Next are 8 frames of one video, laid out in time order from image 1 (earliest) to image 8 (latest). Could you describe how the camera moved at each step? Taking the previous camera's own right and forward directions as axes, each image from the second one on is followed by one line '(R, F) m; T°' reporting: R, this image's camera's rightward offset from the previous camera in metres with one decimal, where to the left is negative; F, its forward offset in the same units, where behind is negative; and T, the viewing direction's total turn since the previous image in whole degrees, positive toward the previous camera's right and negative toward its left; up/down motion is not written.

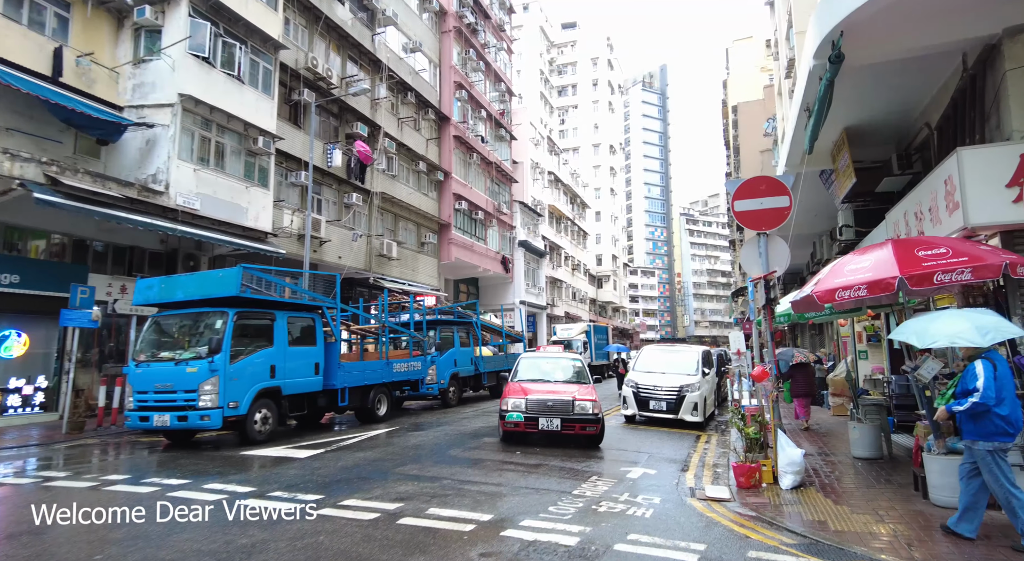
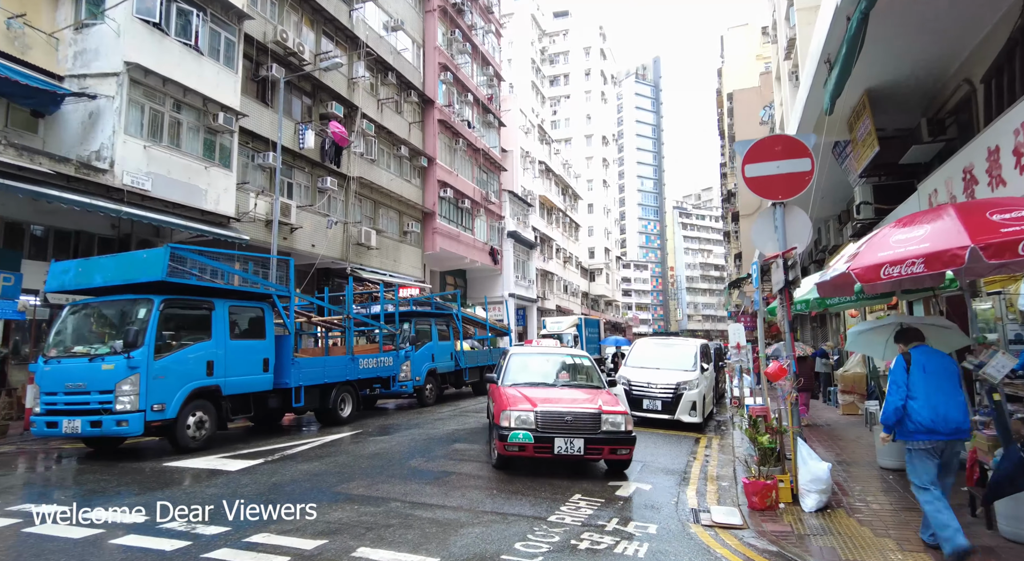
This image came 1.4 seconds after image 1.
(+0.3, +1.2) m; +1°
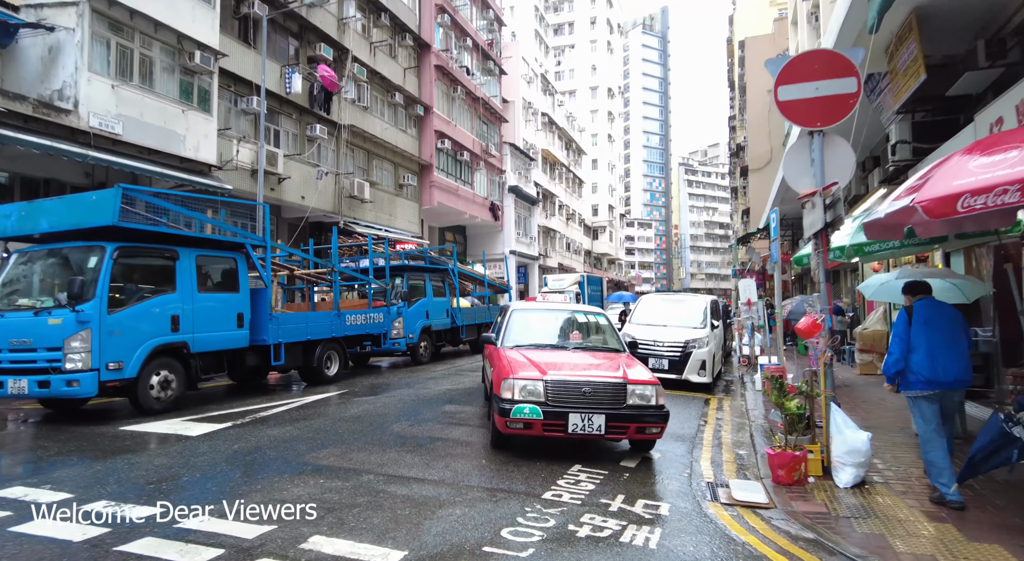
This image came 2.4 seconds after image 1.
(+0.1, +0.8) m; 0°
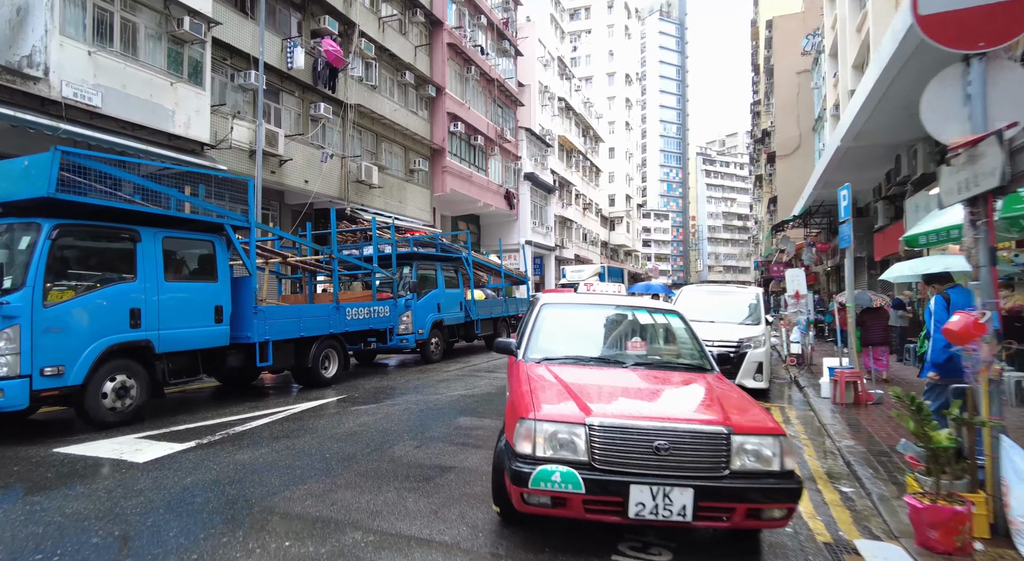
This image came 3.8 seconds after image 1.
(-0.2, +1.4) m; -1°
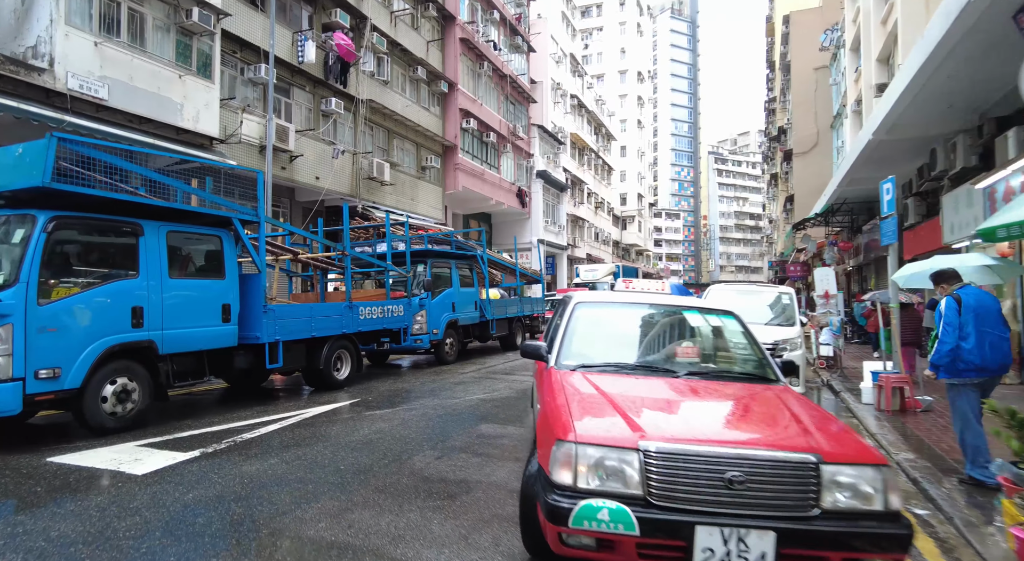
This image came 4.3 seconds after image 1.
(-0.2, +0.4) m; -1°
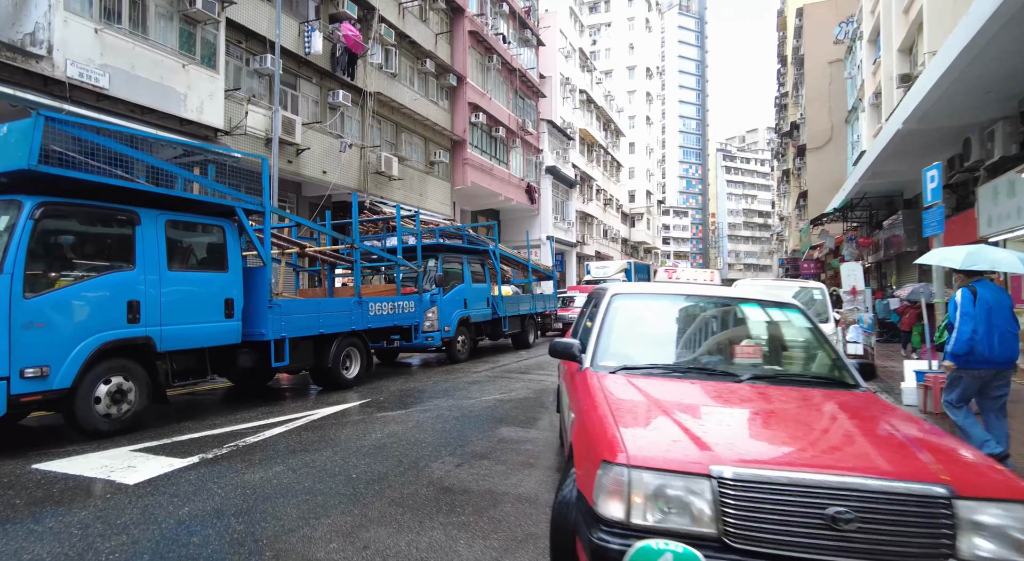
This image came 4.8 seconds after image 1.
(-0.2, +0.4) m; -1°
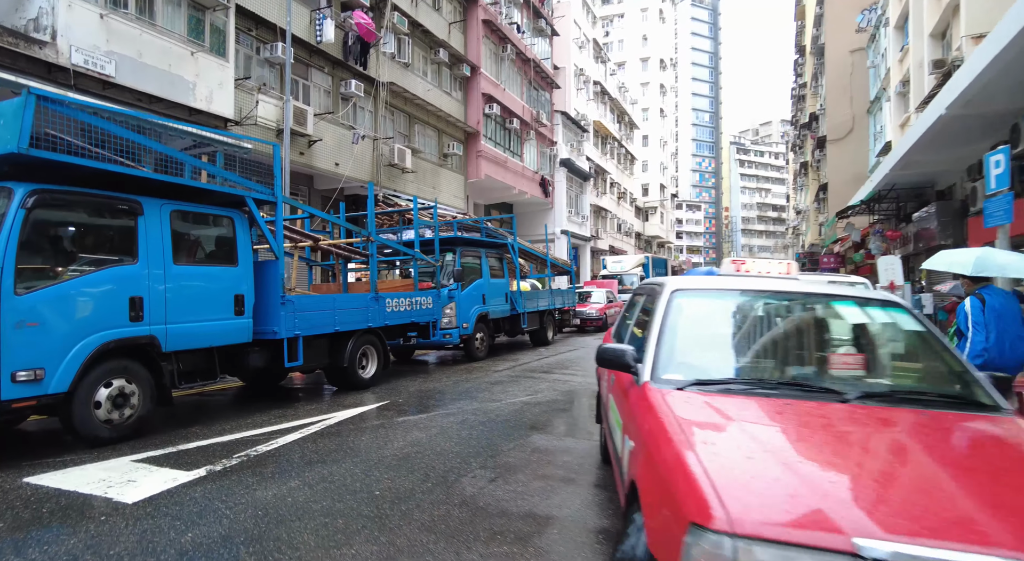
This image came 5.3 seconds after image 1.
(-0.2, +0.5) m; -1°
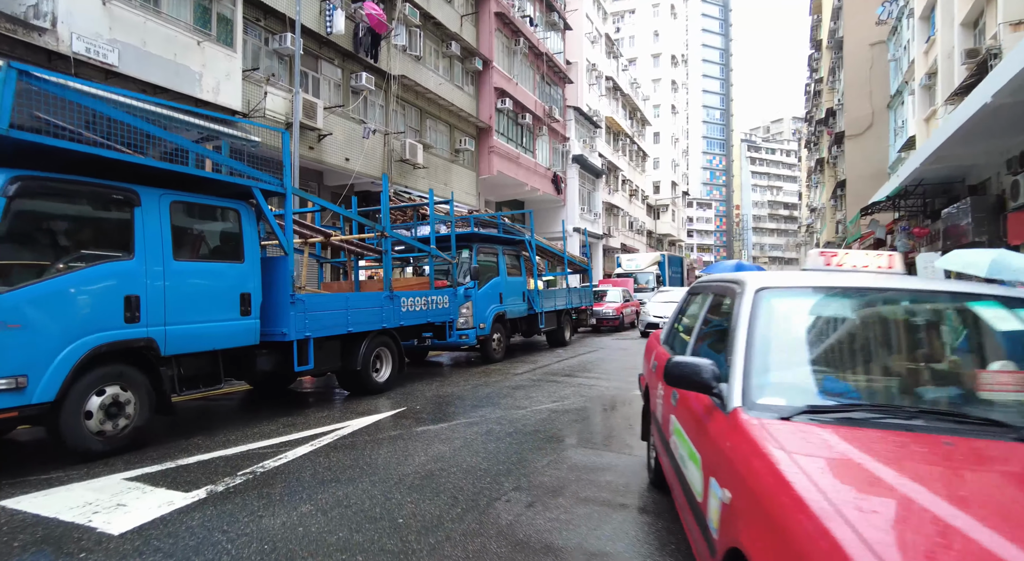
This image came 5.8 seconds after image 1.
(-0.2, +0.5) m; -1°
